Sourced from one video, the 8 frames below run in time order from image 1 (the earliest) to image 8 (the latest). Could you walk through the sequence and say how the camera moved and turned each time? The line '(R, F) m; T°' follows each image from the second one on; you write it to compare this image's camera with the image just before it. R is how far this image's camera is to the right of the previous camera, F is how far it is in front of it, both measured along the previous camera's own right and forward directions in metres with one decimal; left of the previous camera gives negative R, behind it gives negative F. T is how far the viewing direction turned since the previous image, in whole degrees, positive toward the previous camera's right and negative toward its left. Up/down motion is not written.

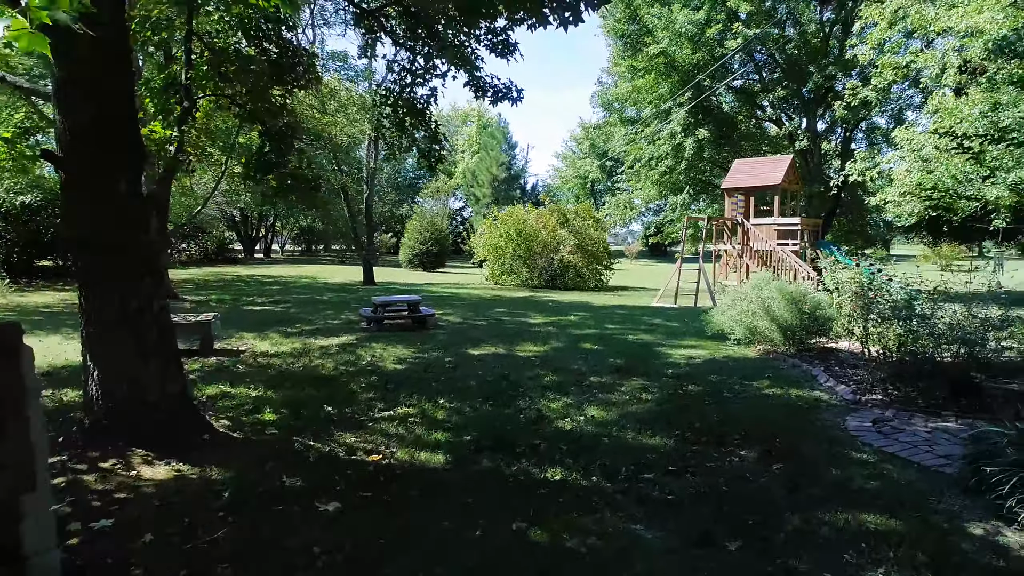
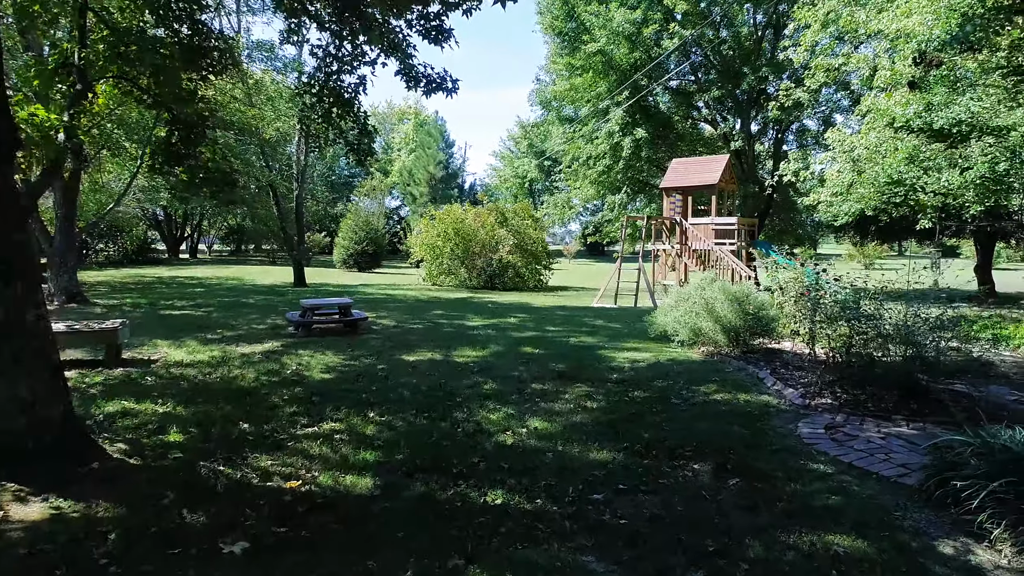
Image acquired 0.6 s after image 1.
(0.0, +0.4) m; +5°
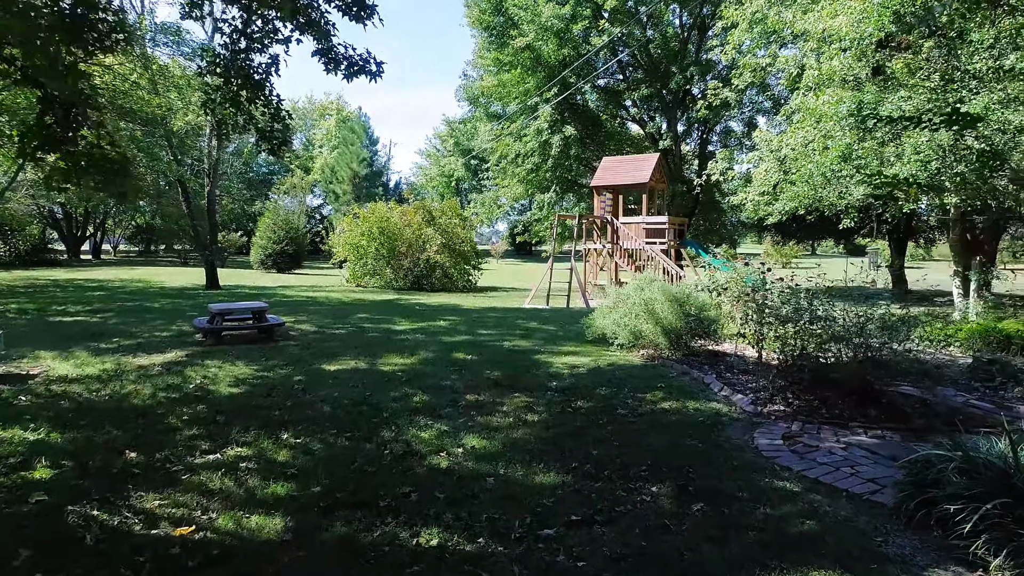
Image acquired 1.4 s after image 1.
(0.0, +0.6) m; +6°
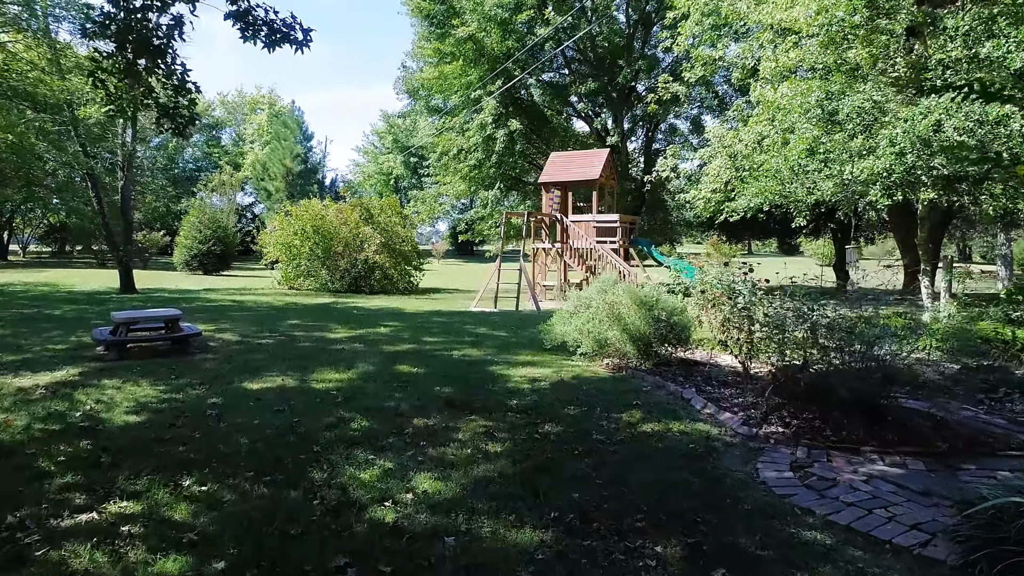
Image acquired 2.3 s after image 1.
(-0.1, +0.9) m; +5°
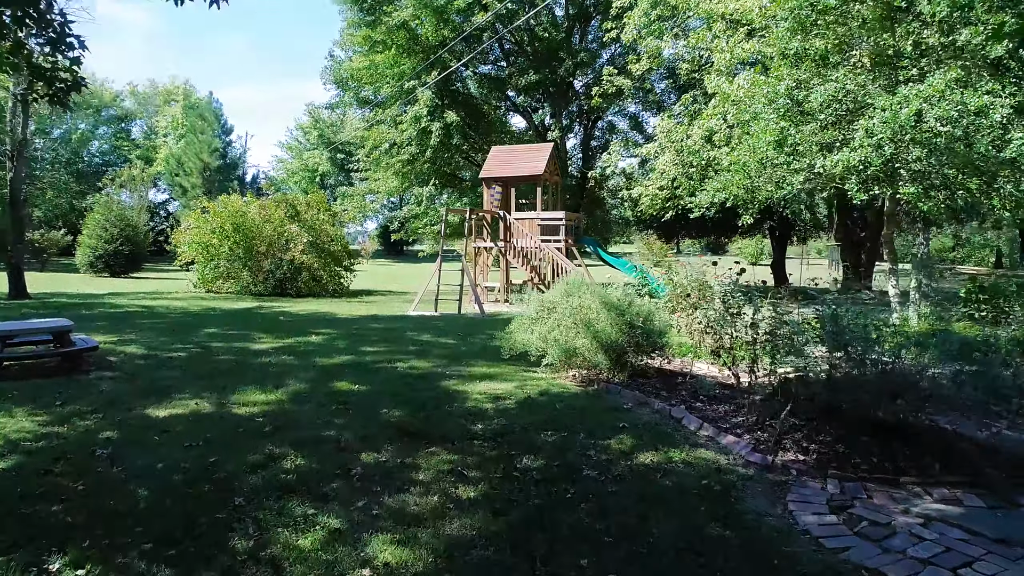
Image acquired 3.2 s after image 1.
(-0.2, +0.9) m; +6°
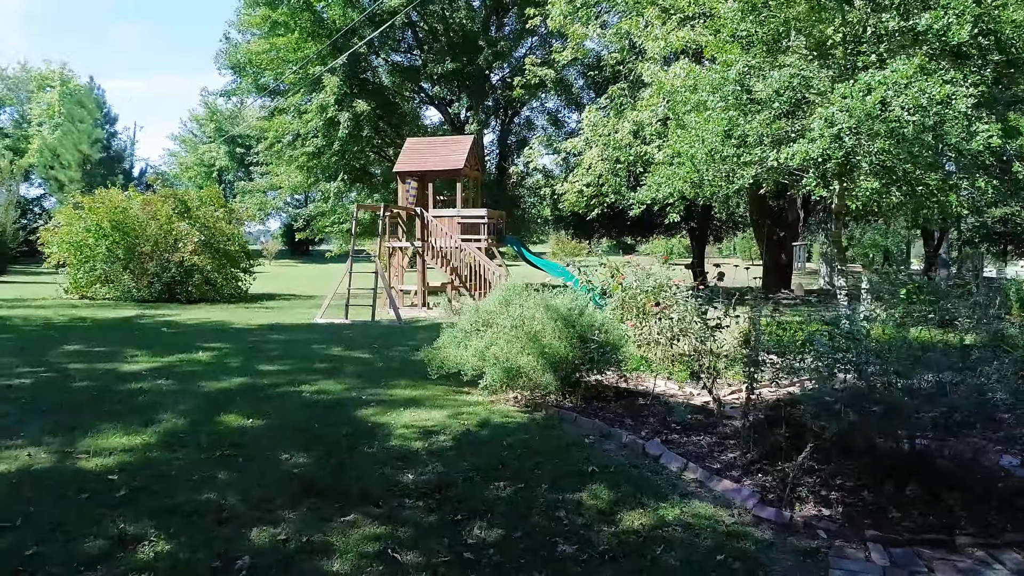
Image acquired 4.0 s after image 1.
(-0.2, +1.1) m; +7°
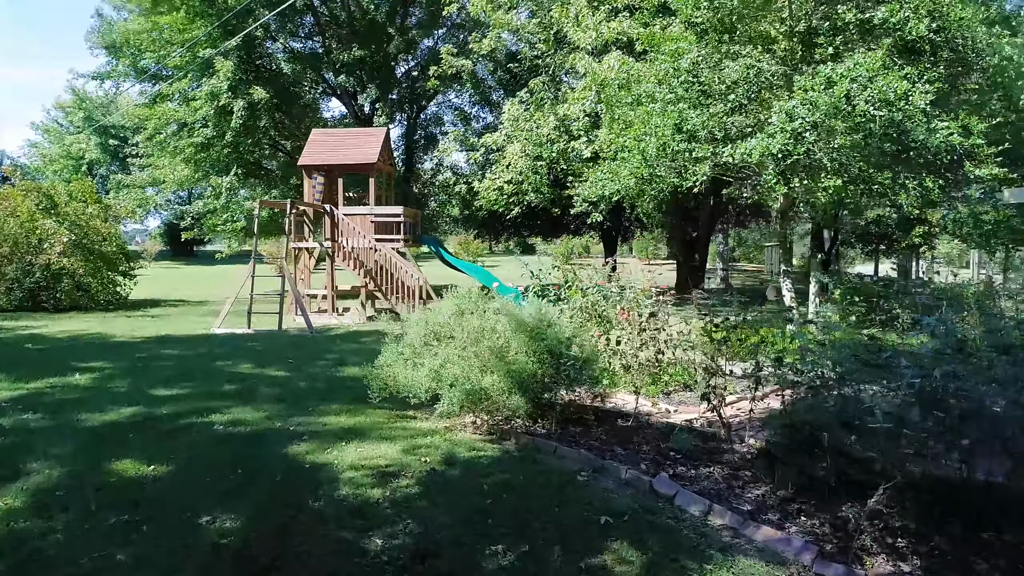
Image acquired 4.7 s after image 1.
(-0.4, +0.8) m; +8°
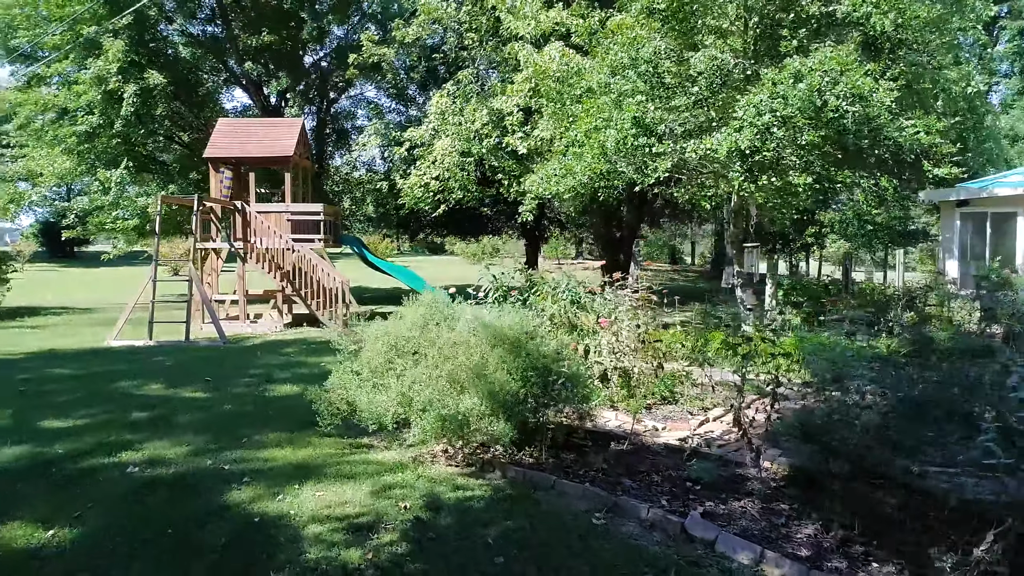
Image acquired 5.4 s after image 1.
(-0.4, +0.6) m; +8°
